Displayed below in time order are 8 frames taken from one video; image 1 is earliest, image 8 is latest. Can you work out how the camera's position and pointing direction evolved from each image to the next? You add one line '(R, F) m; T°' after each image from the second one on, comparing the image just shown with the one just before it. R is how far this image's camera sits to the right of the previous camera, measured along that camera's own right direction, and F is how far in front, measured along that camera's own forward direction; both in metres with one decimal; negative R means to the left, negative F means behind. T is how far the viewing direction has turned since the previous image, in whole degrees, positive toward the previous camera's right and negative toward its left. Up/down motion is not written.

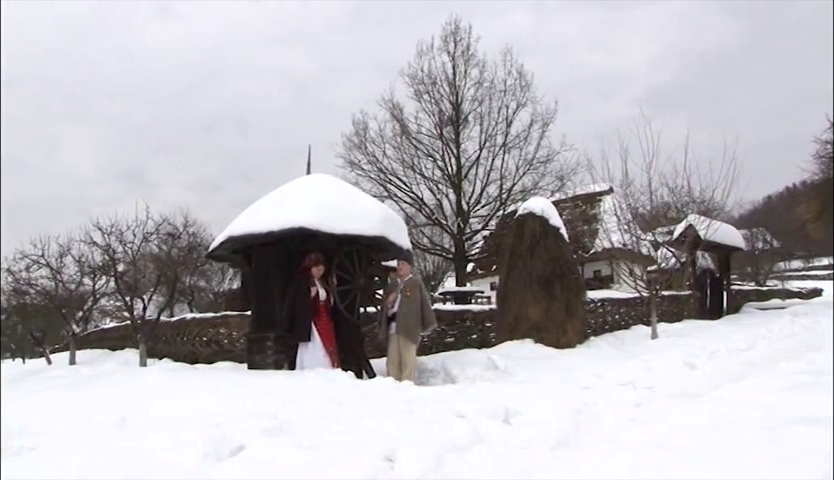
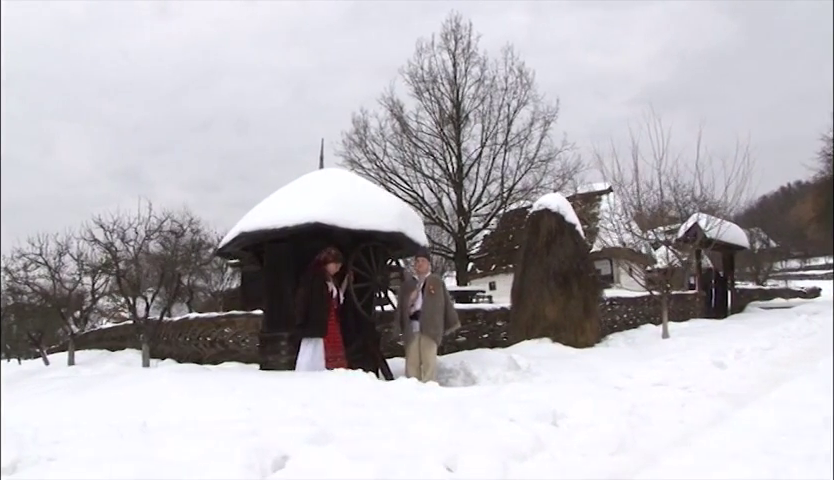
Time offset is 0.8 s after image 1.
(-0.3, +0.3) m; 0°
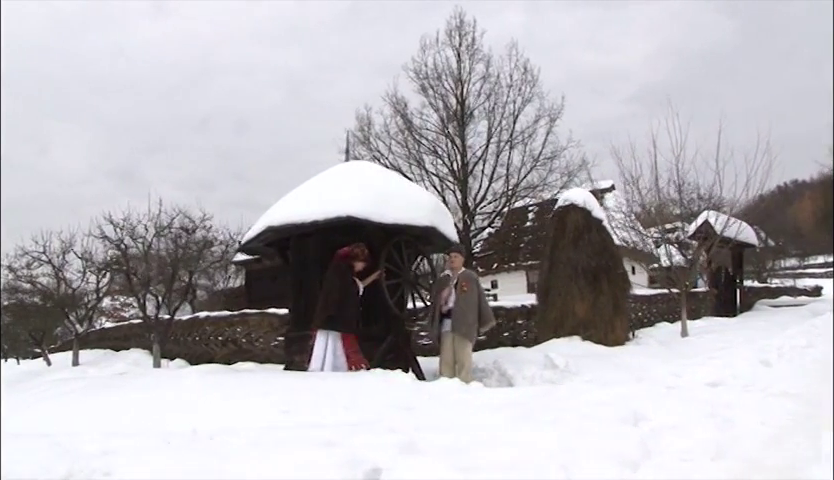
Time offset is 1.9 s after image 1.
(-0.4, +0.3) m; 0°
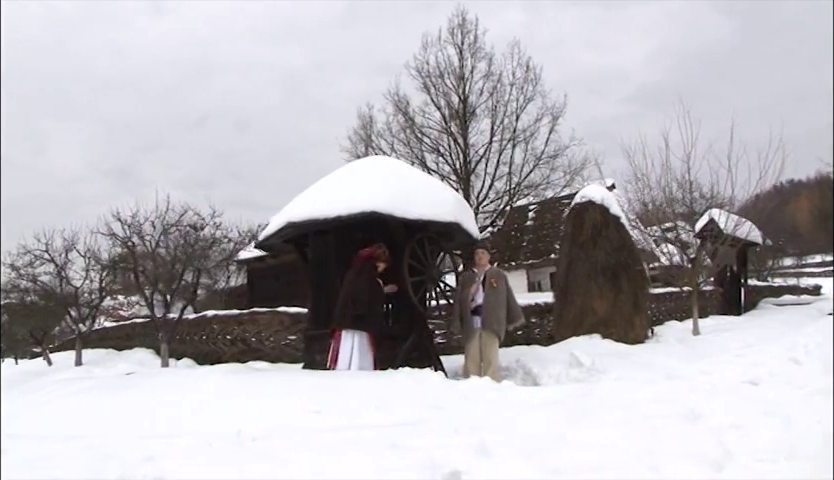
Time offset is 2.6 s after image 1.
(-0.3, +0.2) m; 0°
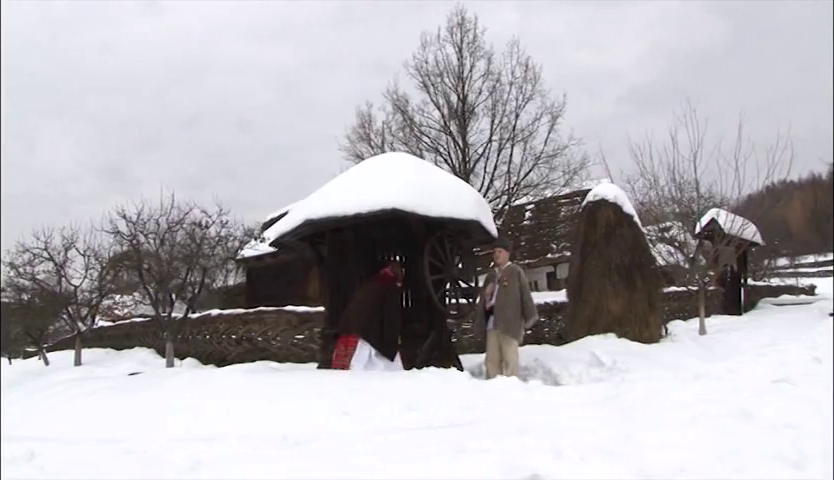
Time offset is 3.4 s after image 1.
(-0.3, +0.1) m; +1°
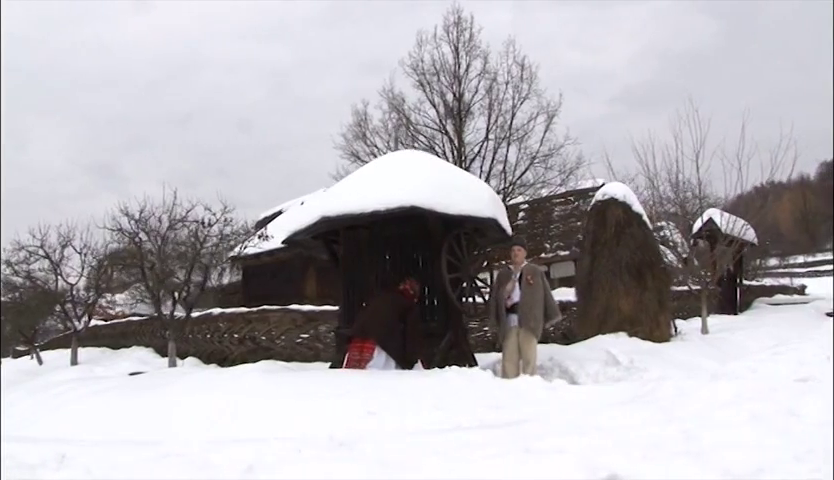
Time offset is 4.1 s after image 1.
(-0.3, +0.1) m; +1°
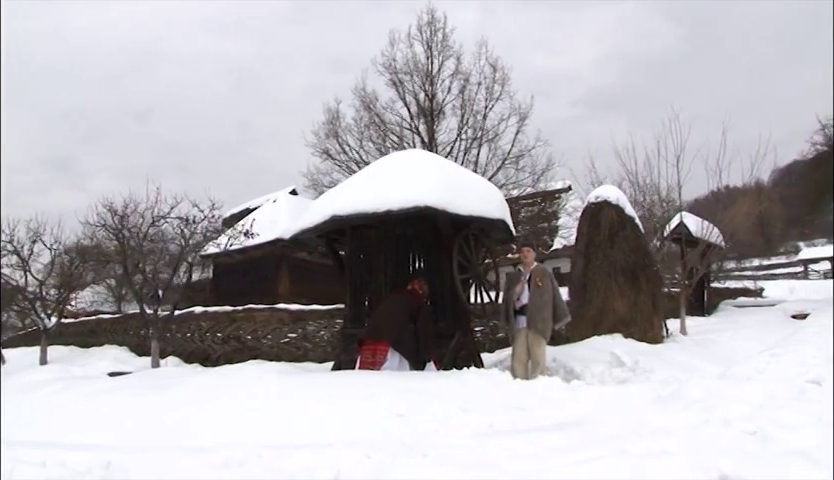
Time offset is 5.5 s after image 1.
(-0.5, +0.1) m; +3°
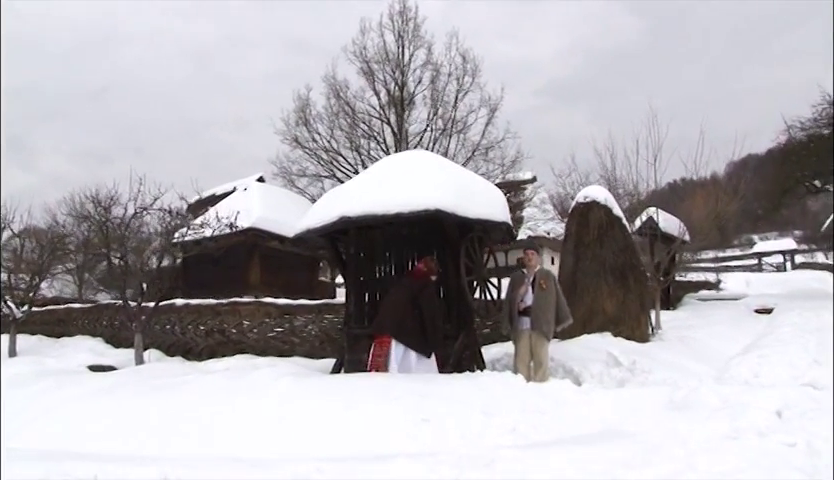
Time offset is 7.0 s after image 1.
(-0.5, -0.1) m; +3°
